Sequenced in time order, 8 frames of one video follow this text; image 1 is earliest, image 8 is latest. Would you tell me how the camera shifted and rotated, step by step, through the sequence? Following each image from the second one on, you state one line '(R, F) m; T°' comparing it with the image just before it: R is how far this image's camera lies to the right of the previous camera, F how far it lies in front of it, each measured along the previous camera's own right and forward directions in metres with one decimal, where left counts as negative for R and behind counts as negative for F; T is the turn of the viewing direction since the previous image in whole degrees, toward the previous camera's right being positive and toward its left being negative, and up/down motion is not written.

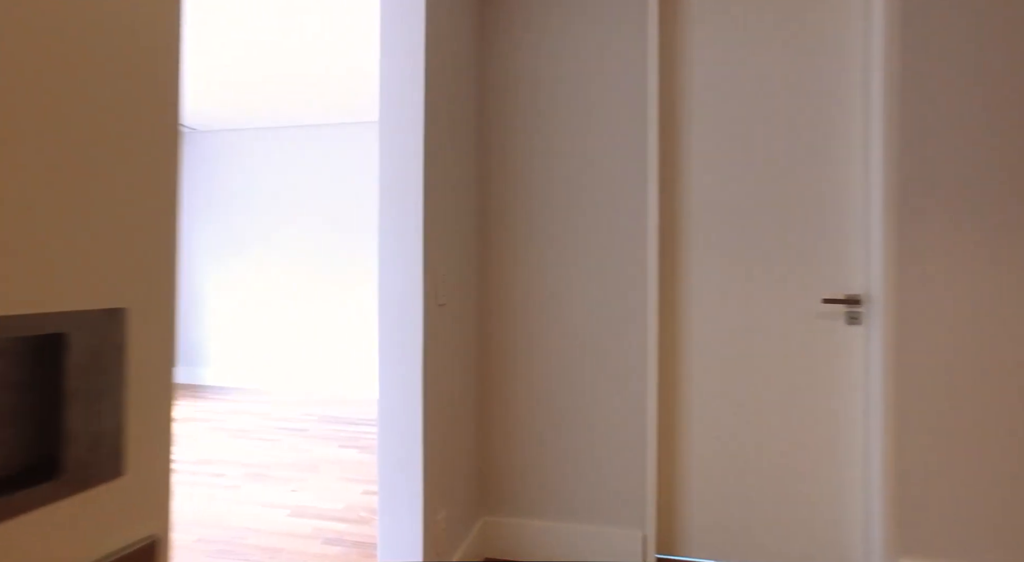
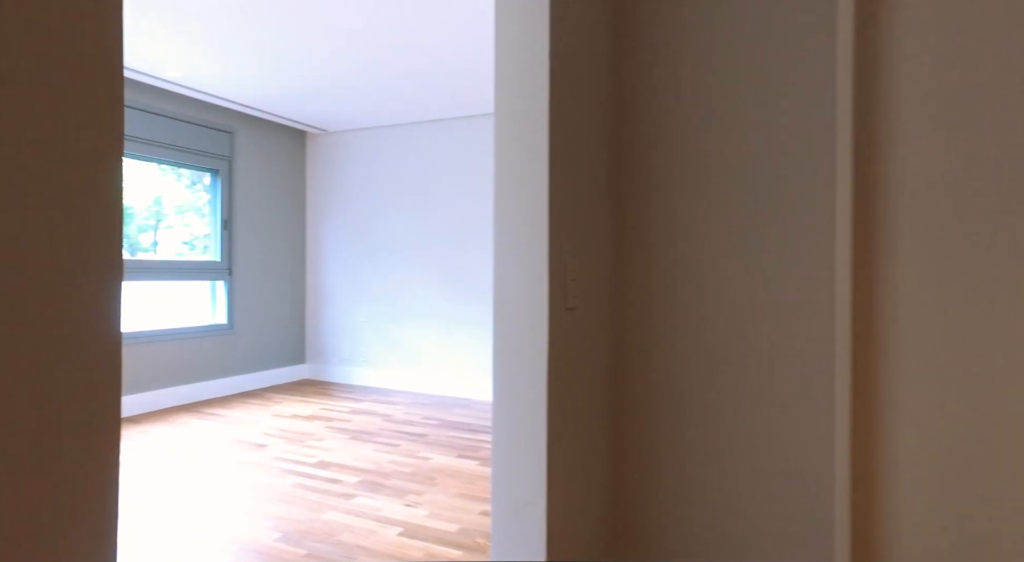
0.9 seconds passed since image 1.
(0.0, +0.3) m; -11°
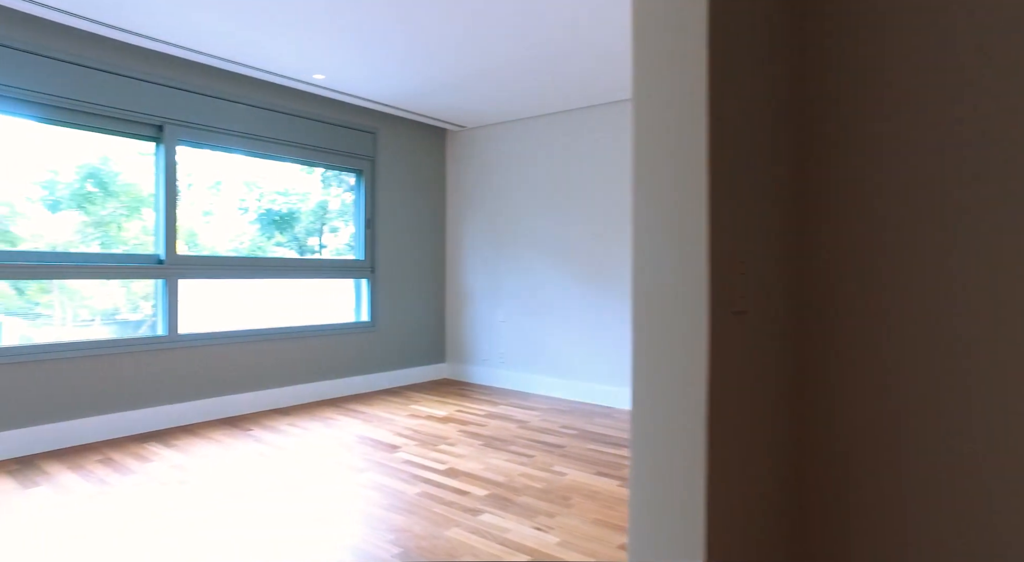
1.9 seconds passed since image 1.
(0.0, +0.3) m; -14°
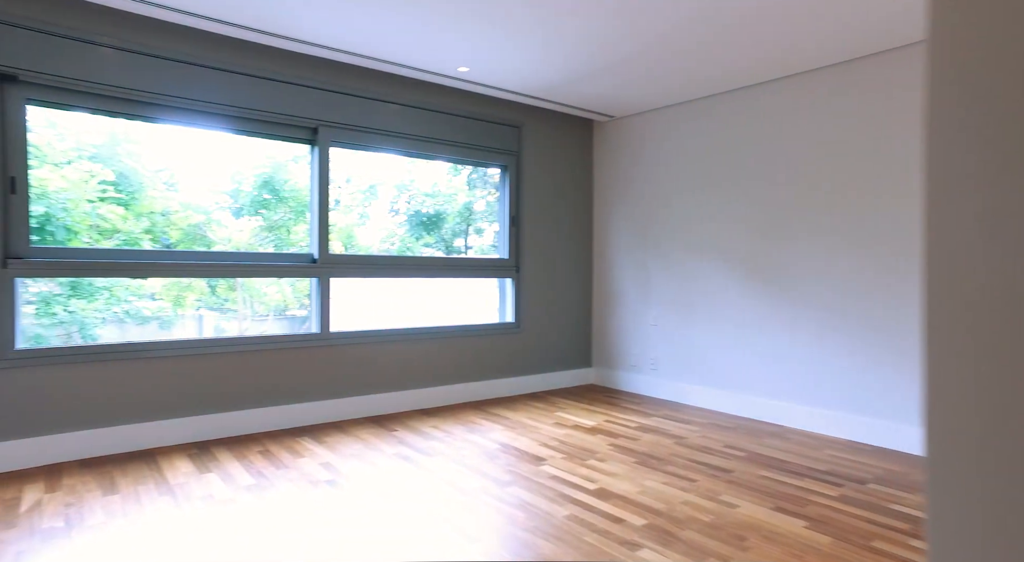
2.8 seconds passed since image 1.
(-0.1, +0.3) m; -13°
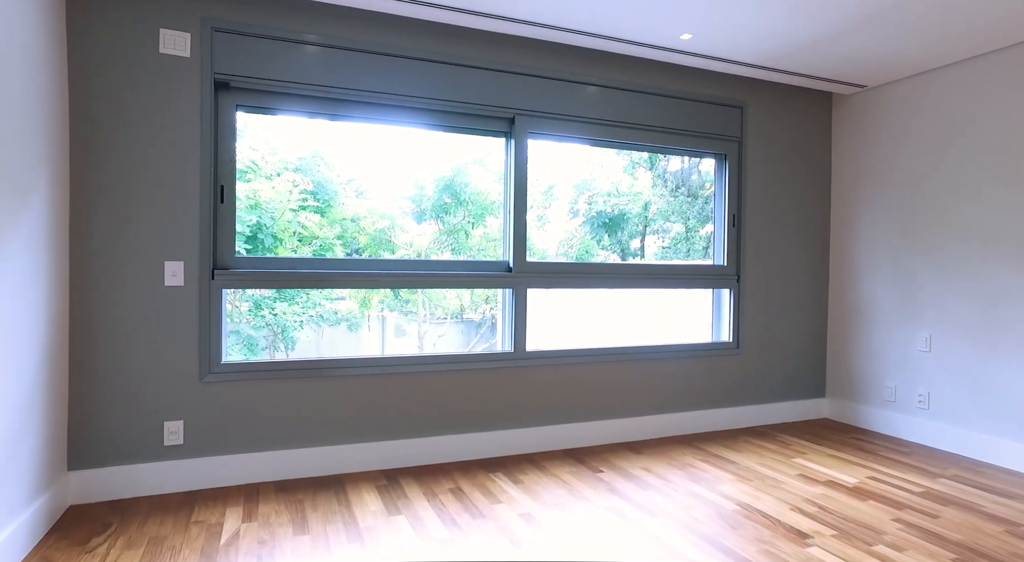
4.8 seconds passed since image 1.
(-0.4, +0.6) m; -15°
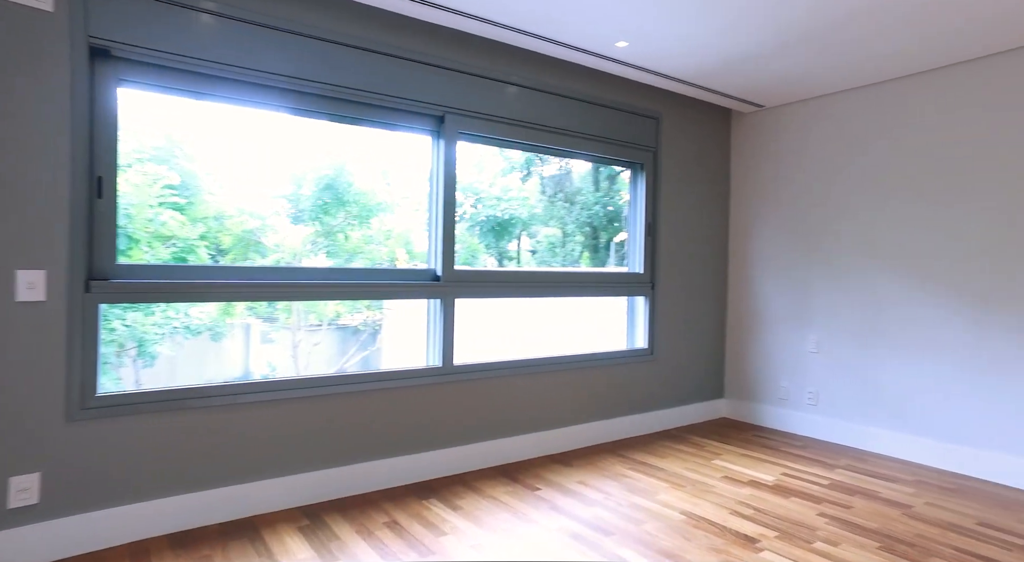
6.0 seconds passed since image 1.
(-0.4, +0.2) m; +13°
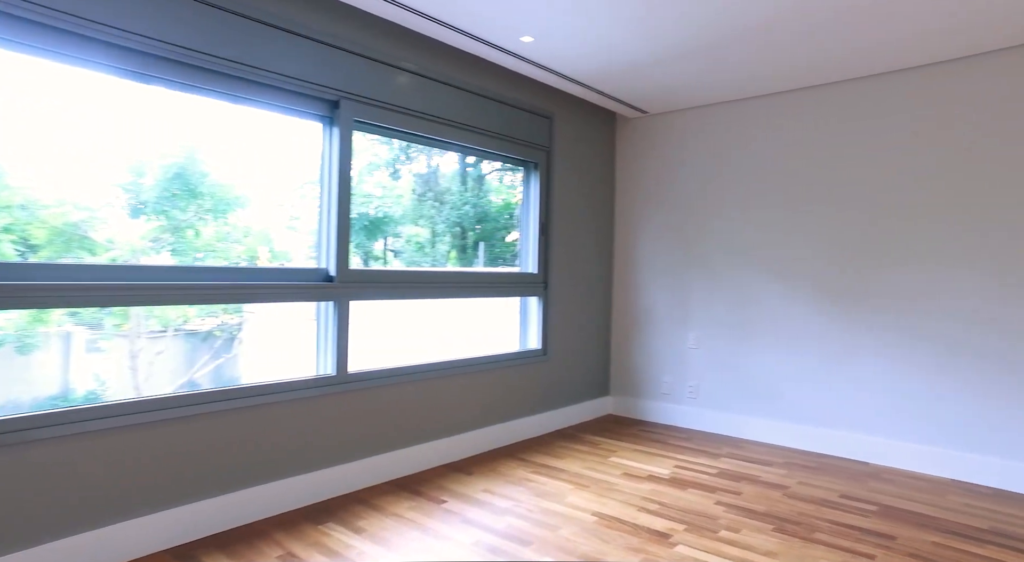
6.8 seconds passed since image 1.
(-0.2, +0.2) m; +13°
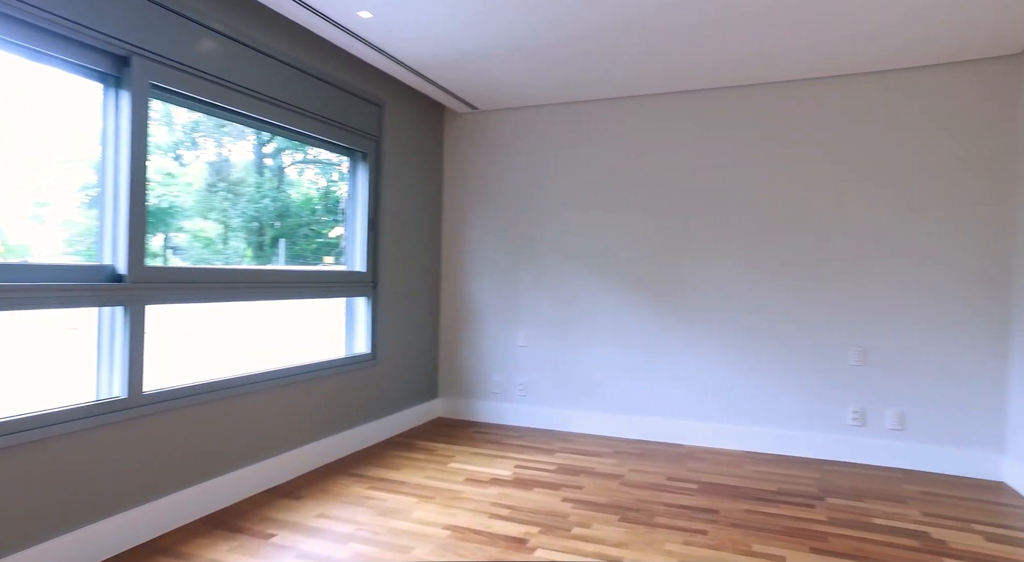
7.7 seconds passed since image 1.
(-0.2, +0.2) m; +18°
